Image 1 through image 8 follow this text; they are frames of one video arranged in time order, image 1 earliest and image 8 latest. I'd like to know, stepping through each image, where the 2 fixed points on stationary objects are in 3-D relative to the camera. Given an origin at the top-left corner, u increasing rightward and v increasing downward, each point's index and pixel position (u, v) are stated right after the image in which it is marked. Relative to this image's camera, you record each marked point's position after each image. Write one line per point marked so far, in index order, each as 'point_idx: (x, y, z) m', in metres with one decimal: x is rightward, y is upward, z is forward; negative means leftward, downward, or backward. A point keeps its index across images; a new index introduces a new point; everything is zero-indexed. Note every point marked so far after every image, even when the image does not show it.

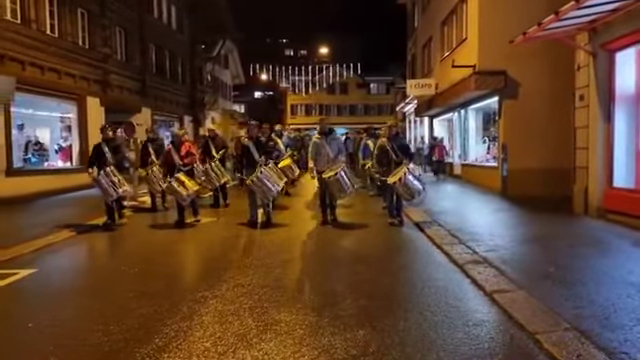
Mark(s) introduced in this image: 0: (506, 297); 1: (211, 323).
0: (+2.2, -1.3, +7.9) m
1: (-1.1, -1.5, +7.2) m
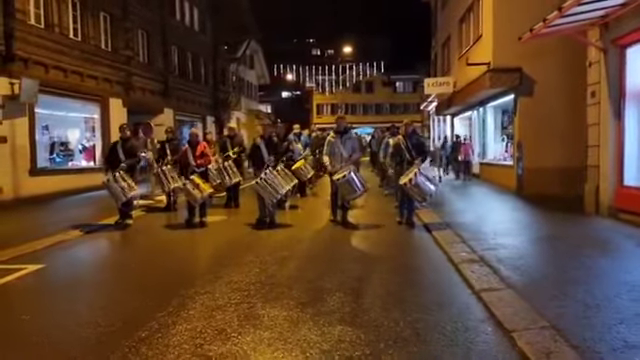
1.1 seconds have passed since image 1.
0: (+2.0, -1.3, +7.9) m
1: (-1.3, -1.5, +7.4) m
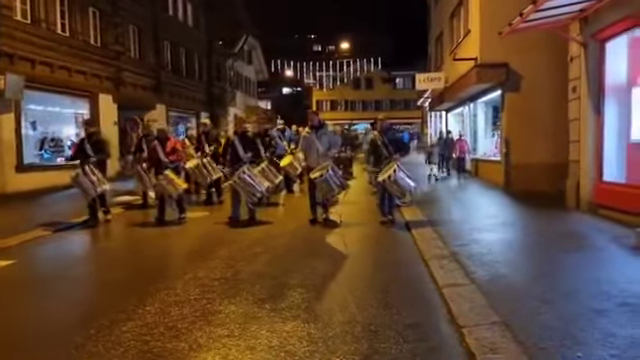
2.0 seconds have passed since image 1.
0: (+1.5, -1.3, +7.8) m
1: (-1.8, -1.4, +7.4) m
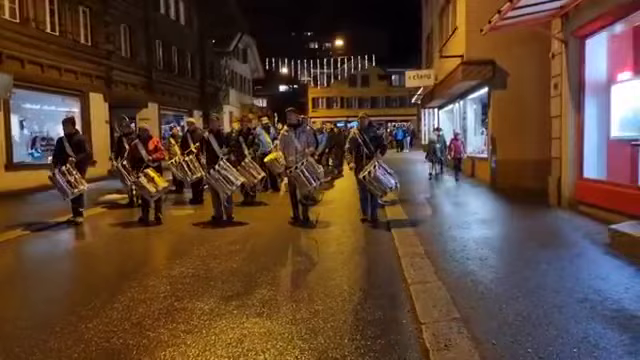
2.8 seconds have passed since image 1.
0: (+1.2, -1.2, +7.8) m
1: (-2.2, -1.4, +7.4) m
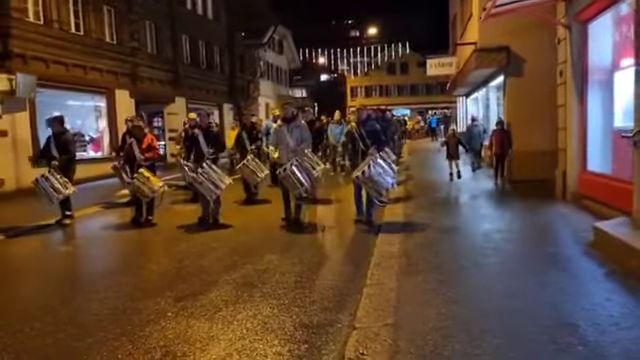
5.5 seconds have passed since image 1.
0: (+0.6, -1.2, +7.7) m
1: (-2.8, -1.5, +7.6) m
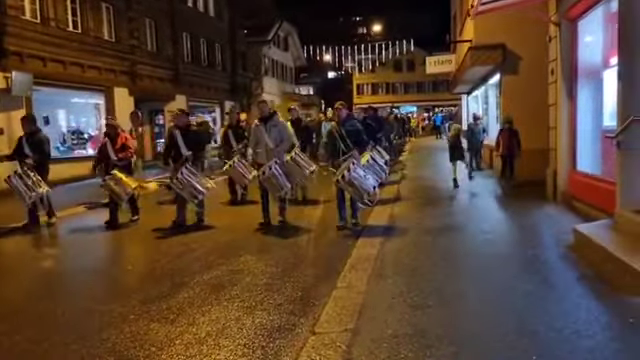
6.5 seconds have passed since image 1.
0: (+0.2, -1.2, +7.6) m
1: (-3.1, -1.5, +7.6) m
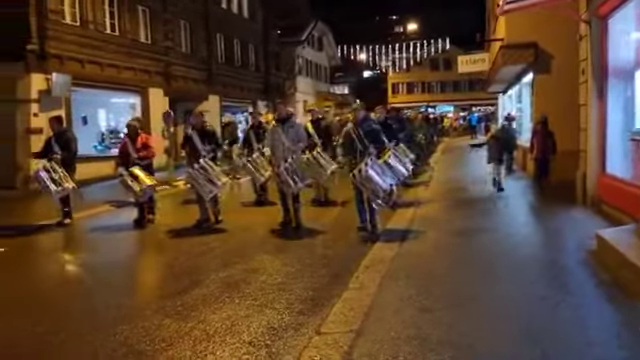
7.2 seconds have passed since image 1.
0: (+0.4, -1.3, +7.5) m
1: (-3.0, -1.5, +7.7) m
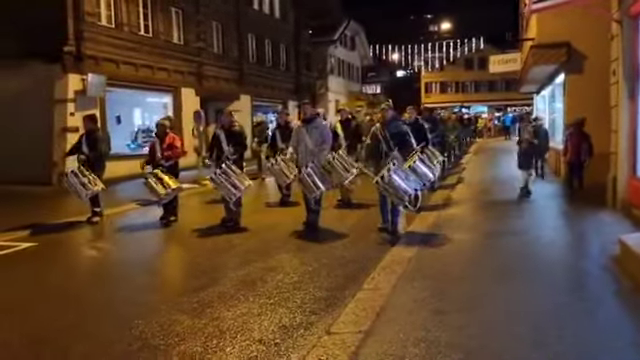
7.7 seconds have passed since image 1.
0: (+0.5, -1.3, +7.5) m
1: (-2.8, -1.5, +7.9) m
